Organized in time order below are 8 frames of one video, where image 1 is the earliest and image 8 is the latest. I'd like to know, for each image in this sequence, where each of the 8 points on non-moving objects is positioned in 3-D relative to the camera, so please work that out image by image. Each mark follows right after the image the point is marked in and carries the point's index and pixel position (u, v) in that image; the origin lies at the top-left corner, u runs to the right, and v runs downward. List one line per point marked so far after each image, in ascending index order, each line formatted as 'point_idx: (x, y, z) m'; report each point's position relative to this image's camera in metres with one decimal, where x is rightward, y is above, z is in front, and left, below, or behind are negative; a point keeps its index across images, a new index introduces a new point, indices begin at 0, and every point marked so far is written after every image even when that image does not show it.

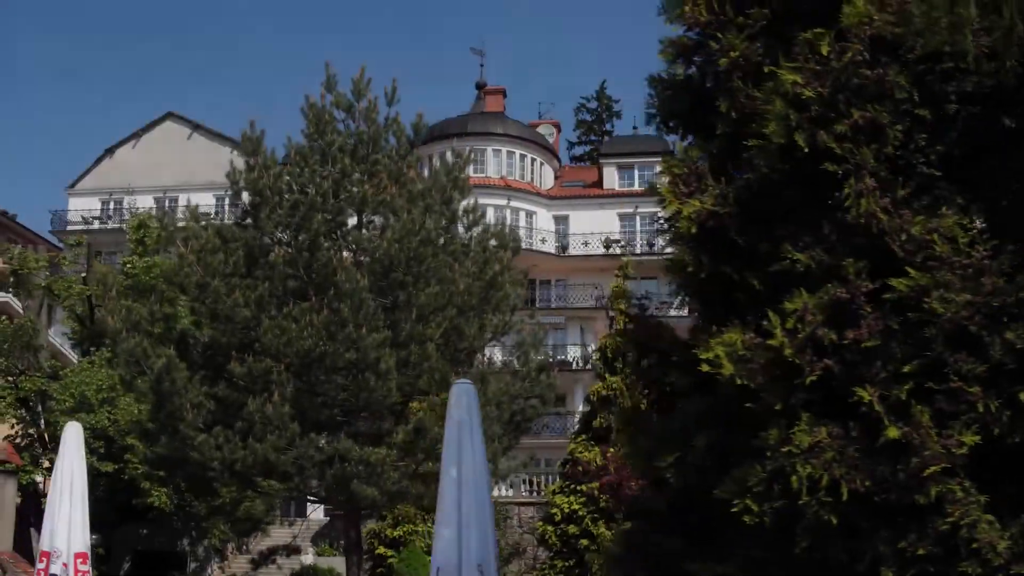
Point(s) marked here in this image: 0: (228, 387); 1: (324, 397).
0: (-3.4, -1.4, +13.4) m
1: (-2.3, -1.4, +12.6) m
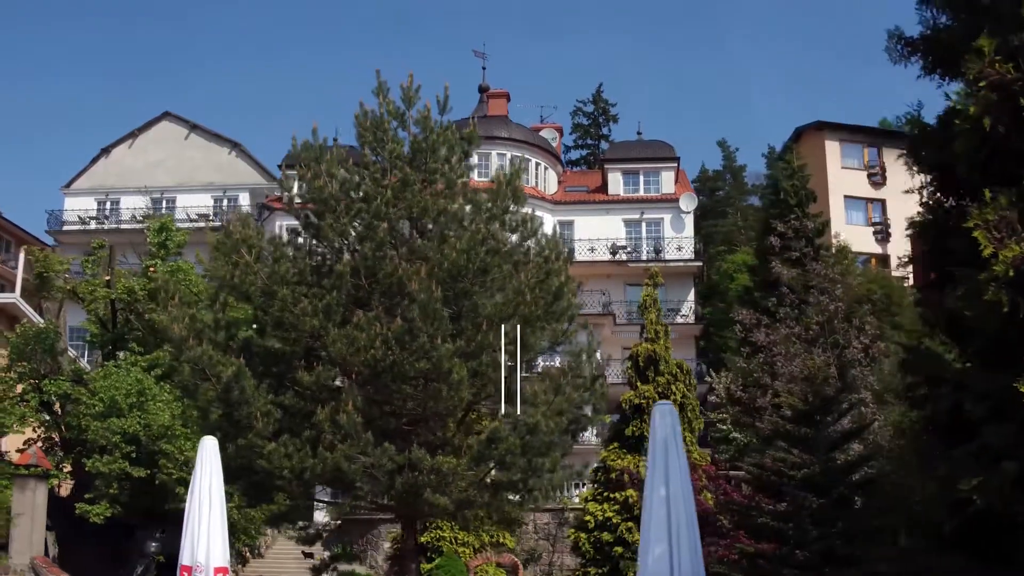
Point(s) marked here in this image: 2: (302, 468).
0: (-2.6, -1.5, +13.5) m
1: (-1.5, -1.5, +12.7) m
2: (-2.5, -2.2, +12.2) m
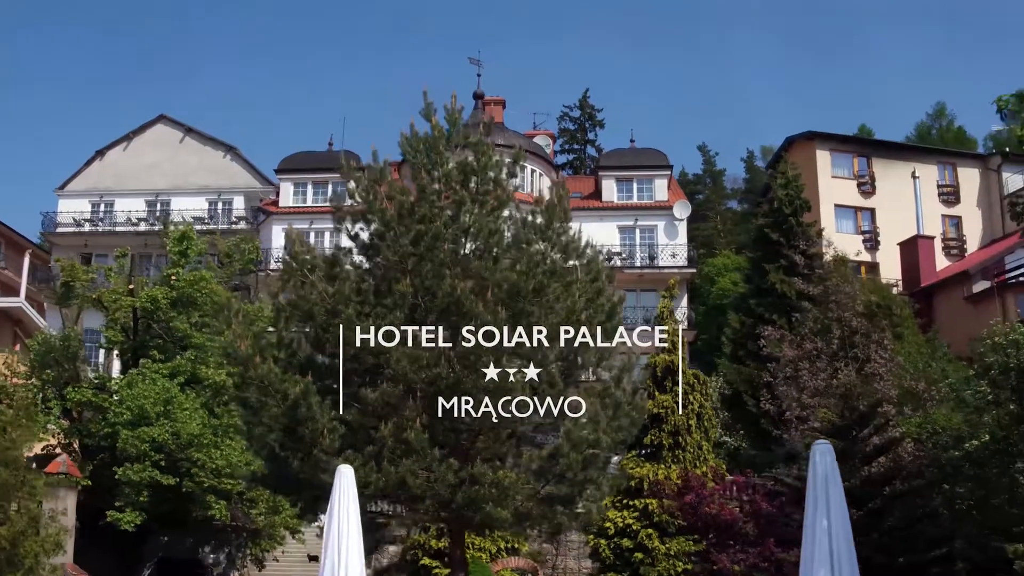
0: (-1.9, -1.8, +13.9) m
1: (-0.8, -1.7, +13.1) m
2: (-1.8, -2.4, +12.6) m
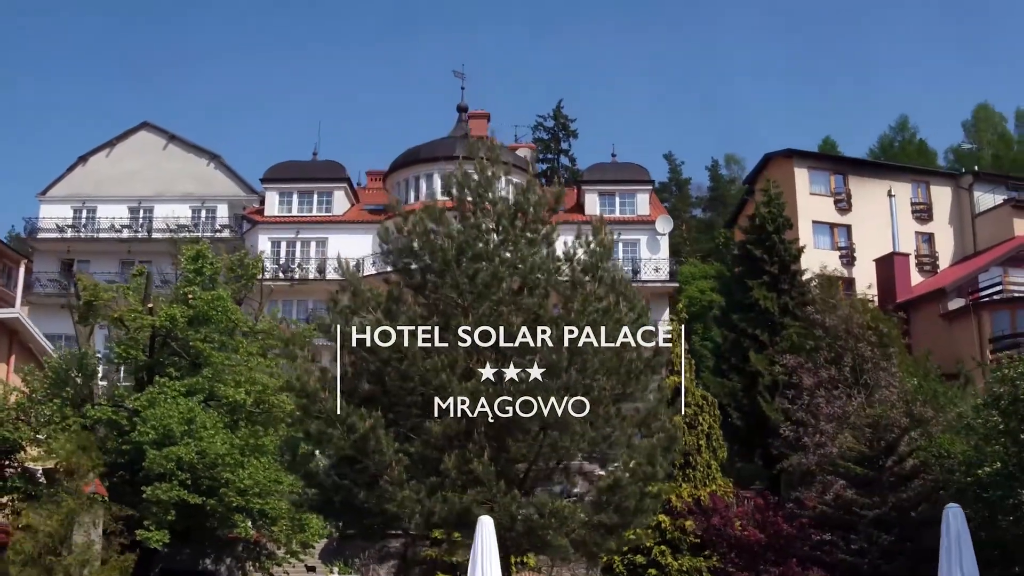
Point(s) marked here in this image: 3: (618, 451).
0: (-1.2, -2.3, +14.4) m
1: (0.0, -2.2, +13.7) m
2: (-1.0, -2.9, +13.2) m
3: (+1.8, -2.5, +15.4) m
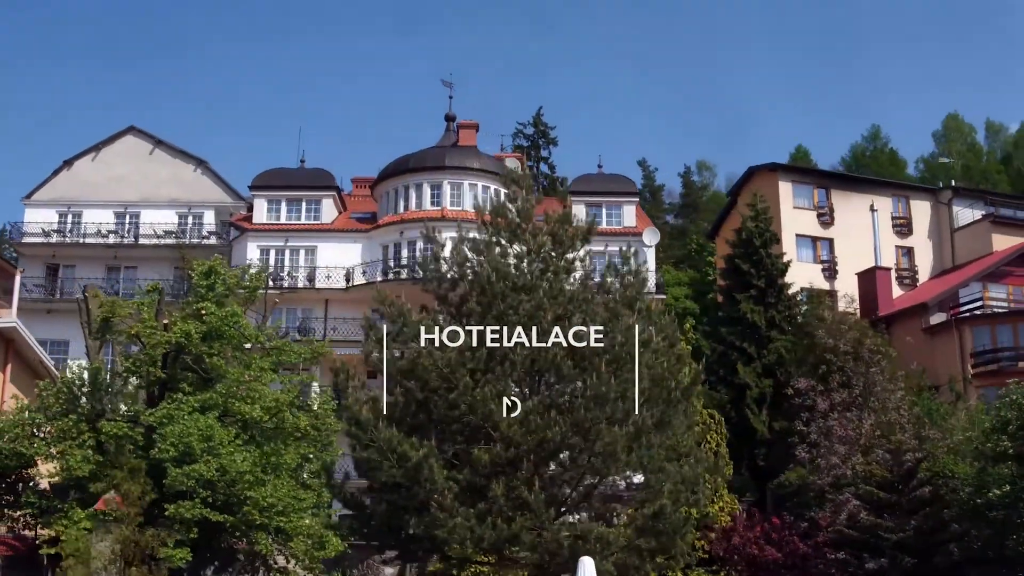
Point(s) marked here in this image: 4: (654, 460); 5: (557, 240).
0: (-0.6, -2.7, +14.9) m
1: (+0.6, -2.7, +14.2) m
2: (-0.4, -3.3, +13.6) m
3: (+2.3, -3.0, +15.9) m
4: (+2.4, -2.8, +16.1) m
5: (+0.8, +0.8, +16.6) m
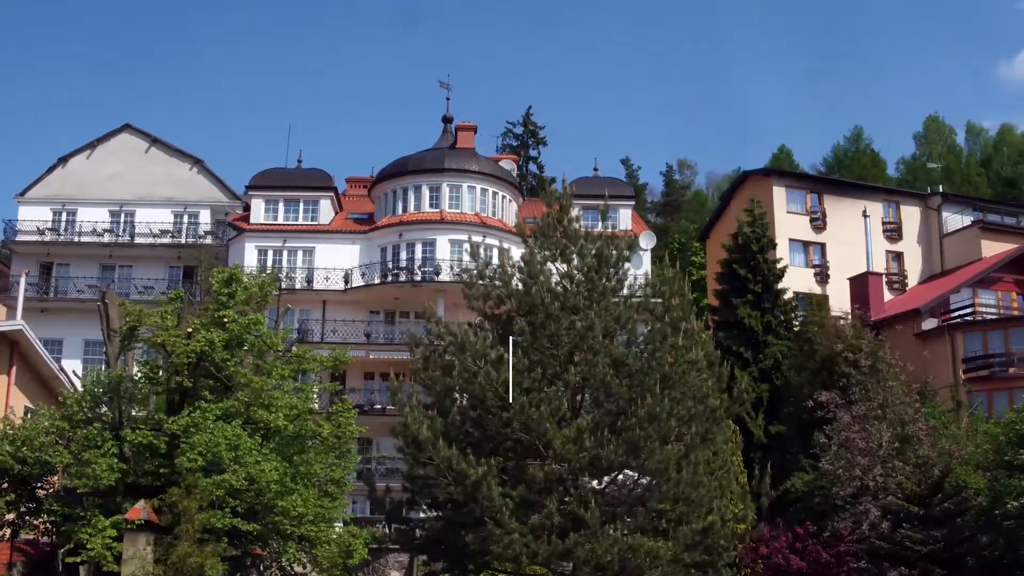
0: (+0.1, -3.0, +15.3) m
1: (+1.3, -3.0, +14.6) m
2: (+0.3, -3.6, +14.0) m
3: (+3.0, -3.3, +16.4) m
4: (+3.1, -3.1, +16.6) m
5: (+1.5, +0.5, +17.0) m
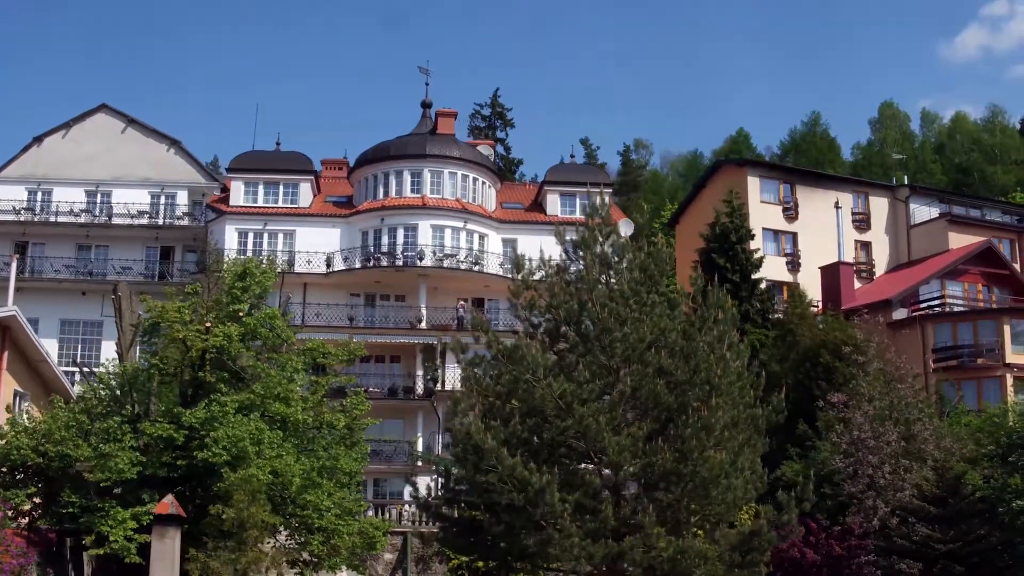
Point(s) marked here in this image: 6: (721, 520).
0: (+0.9, -3.2, +16.0) m
1: (+2.1, -3.2, +15.4) m
2: (+1.2, -3.9, +14.7) m
3: (+3.7, -3.5, +17.3) m
4: (+3.8, -3.3, +17.5) m
5: (+2.3, +0.3, +17.7) m
6: (+3.5, -3.9, +17.0) m
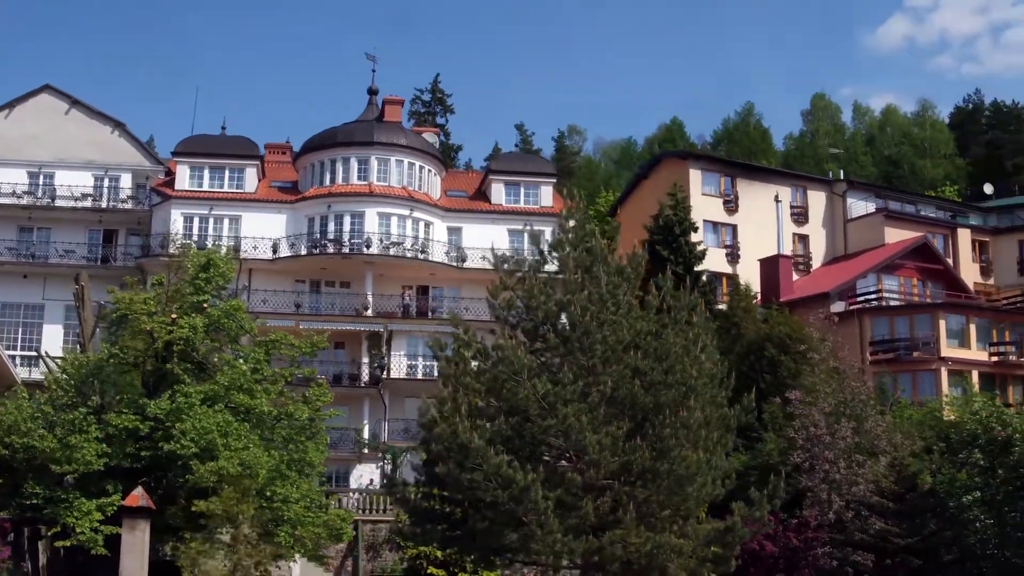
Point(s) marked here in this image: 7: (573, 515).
0: (+0.6, -3.2, +16.5) m
1: (+1.9, -3.3, +16.0) m
2: (+1.0, -3.9, +15.3) m
3: (+3.3, -3.6, +17.9) m
4: (+3.4, -3.3, +18.1) m
5: (+1.9, +0.3, +18.3) m
6: (+3.1, -3.9, +17.7) m
7: (+0.9, -3.6, +16.3) m
